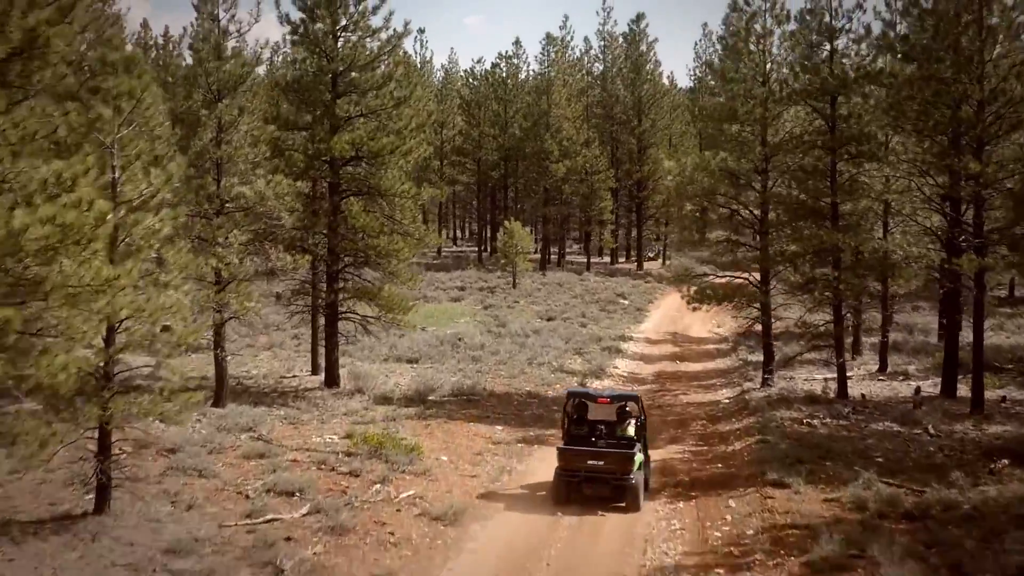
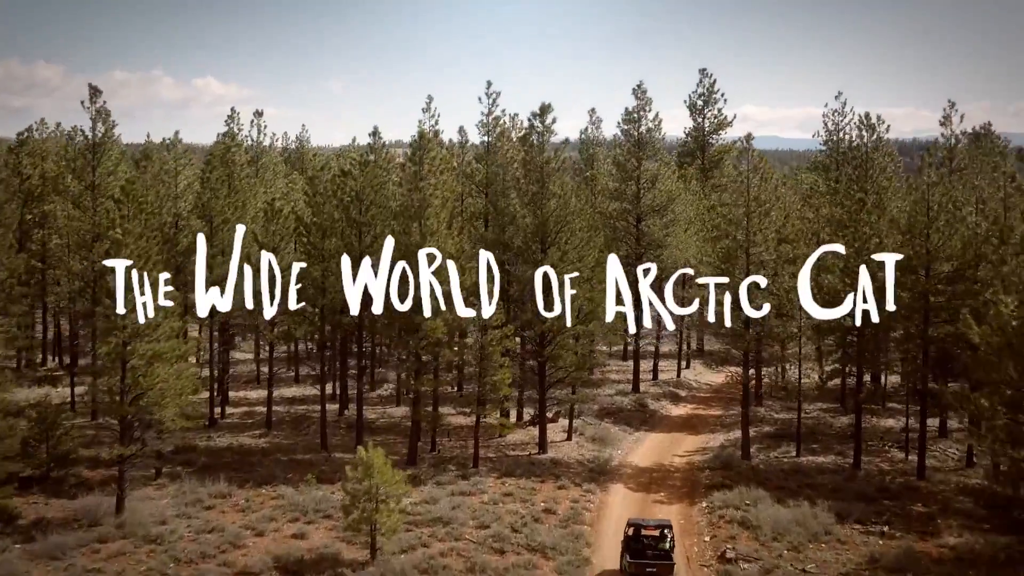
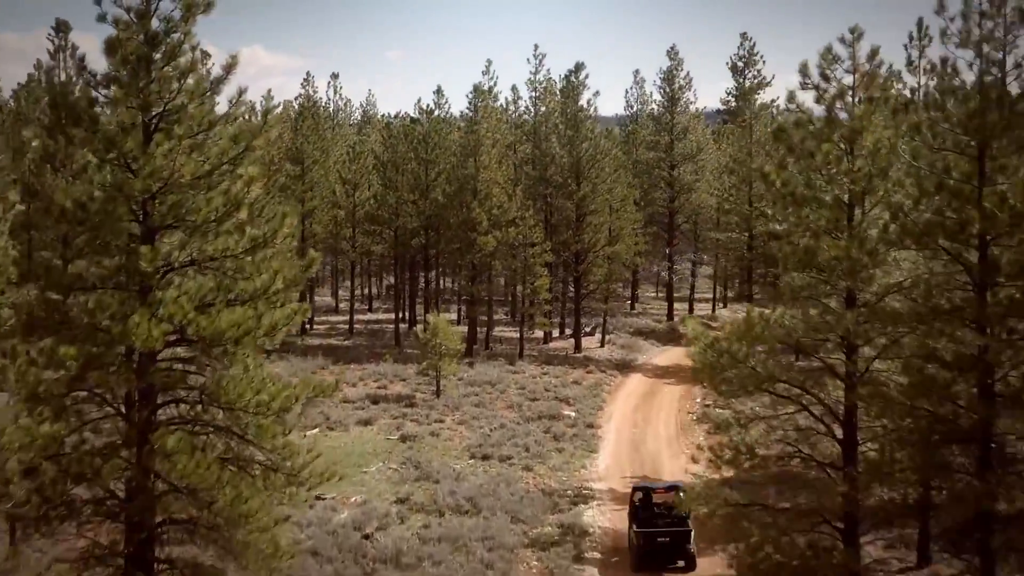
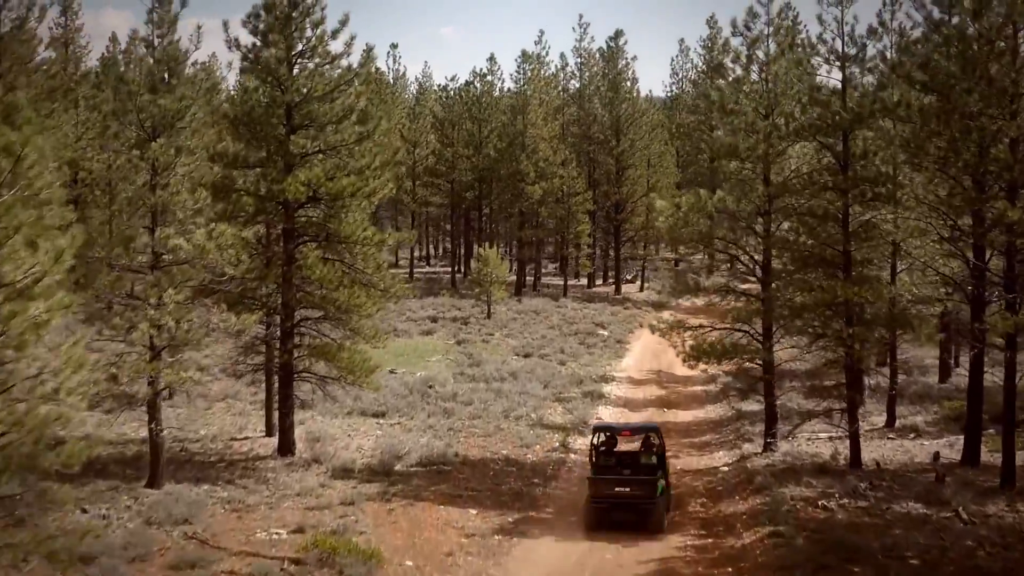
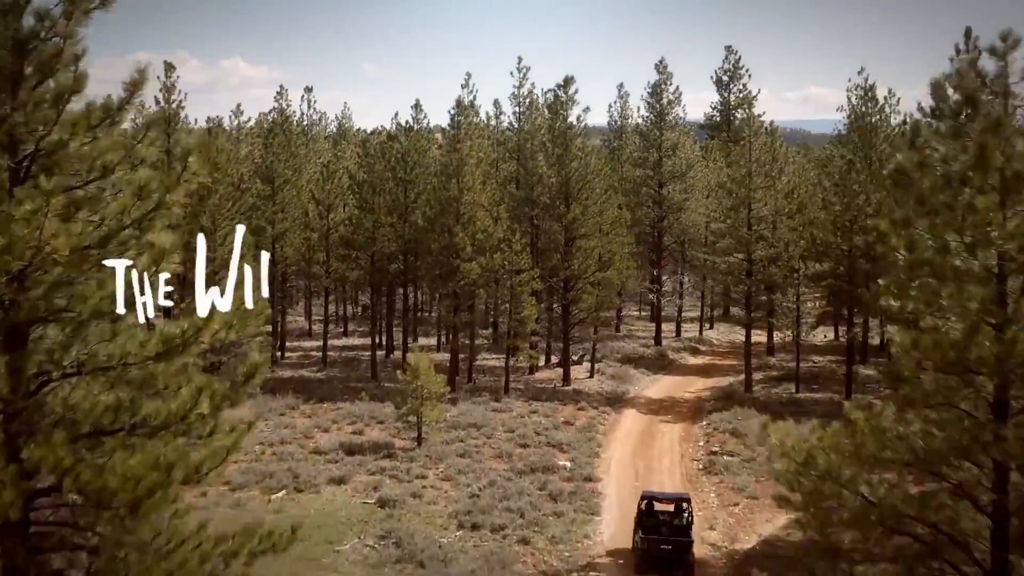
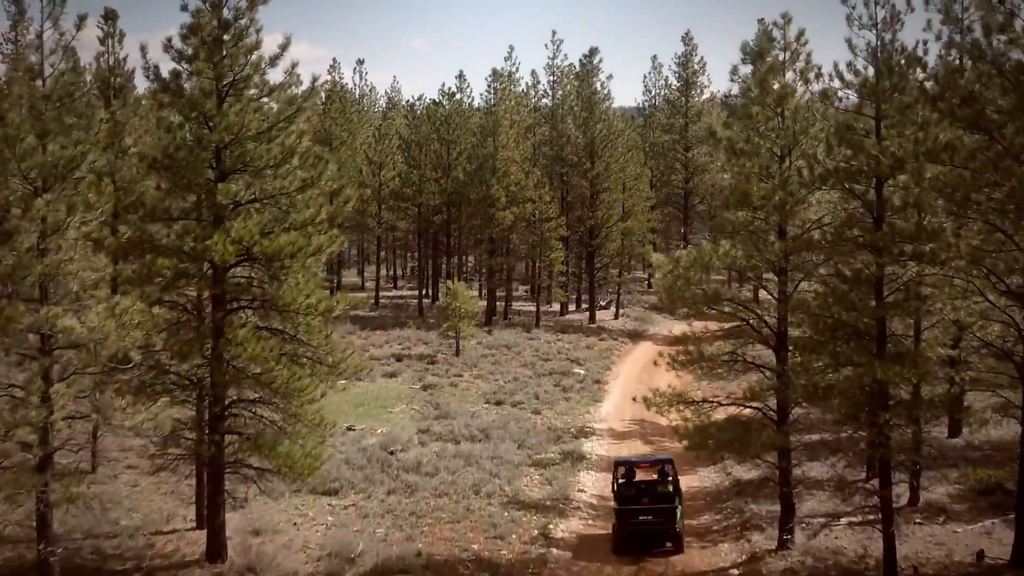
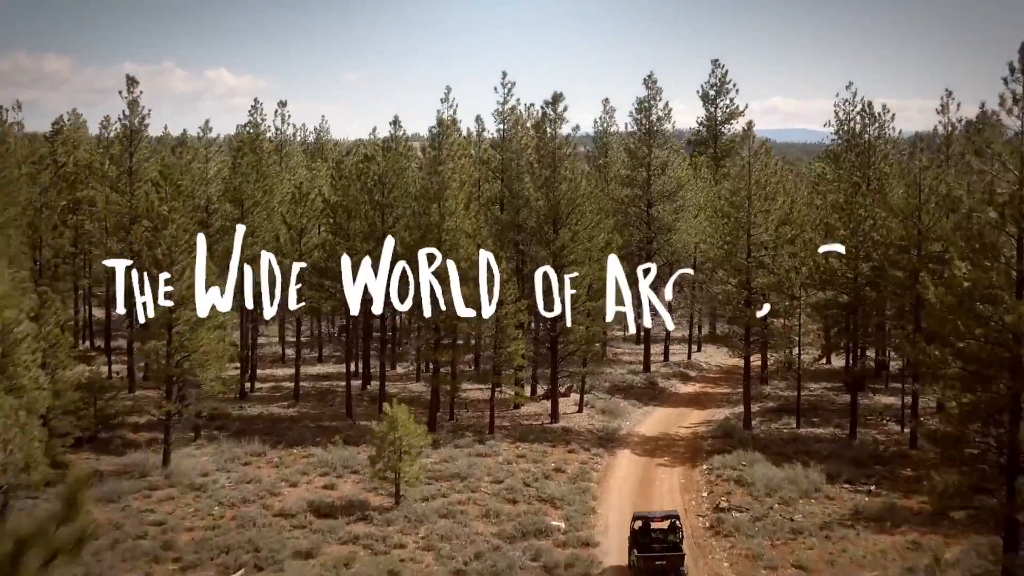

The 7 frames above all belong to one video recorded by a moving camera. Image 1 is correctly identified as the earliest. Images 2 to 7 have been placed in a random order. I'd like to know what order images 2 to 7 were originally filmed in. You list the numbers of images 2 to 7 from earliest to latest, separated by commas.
4, 6, 3, 5, 7, 2
